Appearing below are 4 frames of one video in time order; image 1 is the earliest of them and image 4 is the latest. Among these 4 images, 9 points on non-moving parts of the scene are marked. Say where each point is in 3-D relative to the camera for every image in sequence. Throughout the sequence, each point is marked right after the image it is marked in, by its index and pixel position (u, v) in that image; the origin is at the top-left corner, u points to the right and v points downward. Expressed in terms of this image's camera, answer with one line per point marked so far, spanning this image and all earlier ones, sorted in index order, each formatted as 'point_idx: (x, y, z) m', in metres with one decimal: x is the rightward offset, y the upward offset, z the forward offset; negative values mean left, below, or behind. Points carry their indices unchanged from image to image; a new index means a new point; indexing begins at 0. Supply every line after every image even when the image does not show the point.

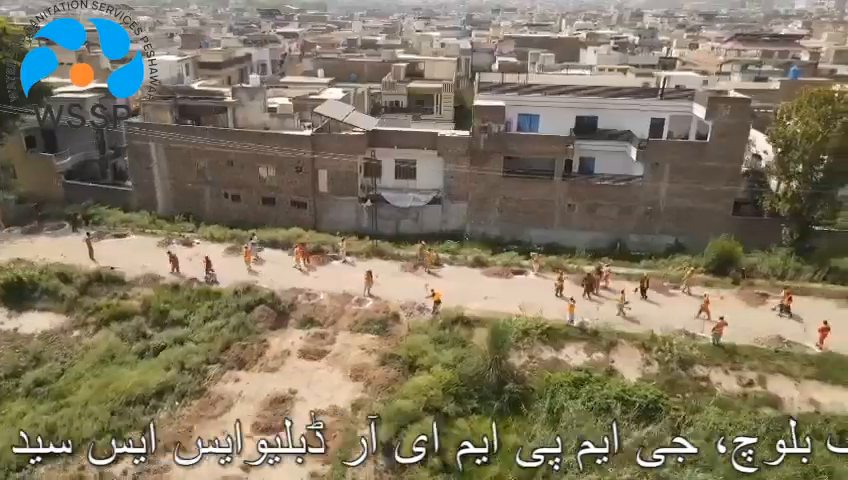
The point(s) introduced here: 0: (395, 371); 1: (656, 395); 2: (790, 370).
0: (-0.9, -4.2, +19.6) m
1: (+7.2, -4.8, +18.6) m
2: (+11.9, -4.3, +19.8) m
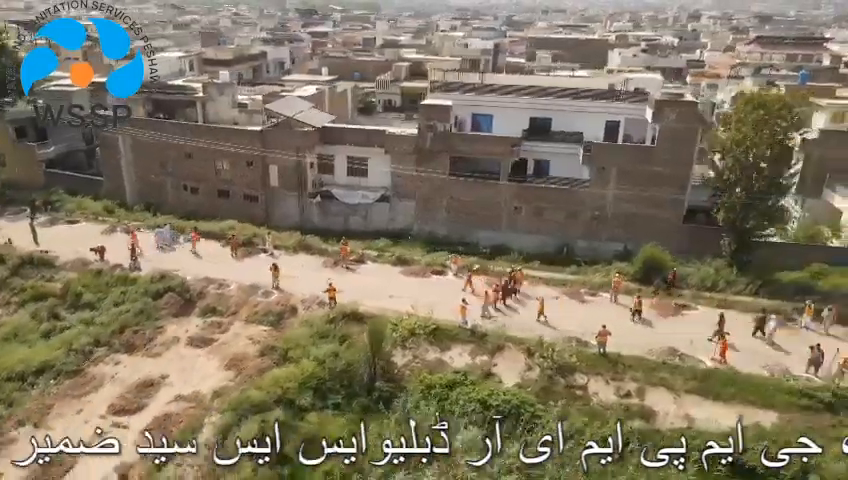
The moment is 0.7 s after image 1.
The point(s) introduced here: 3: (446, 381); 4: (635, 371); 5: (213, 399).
0: (-5.0, -4.0, +19.9) m
1: (+2.9, -4.9, +18.2) m
2: (+7.8, -4.5, +19.1) m
3: (+0.9, -4.3, +18.6) m
4: (+6.8, -4.2, +19.5) m
5: (-6.2, -4.8, +18.1) m
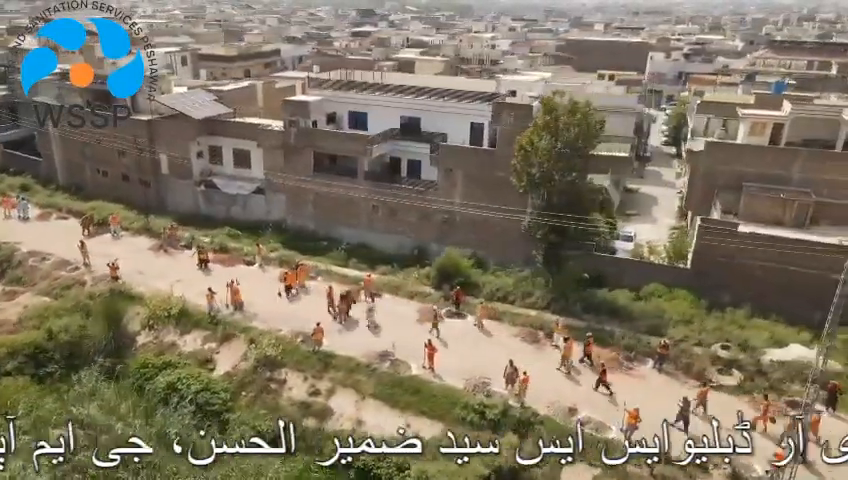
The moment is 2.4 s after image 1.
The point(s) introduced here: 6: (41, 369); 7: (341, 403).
0: (-14.3, -3.2, +21.6) m
1: (-6.8, -4.6, +18.7) m
2: (-1.9, -4.6, +18.8) m
3: (-8.7, -3.9, +19.4) m
4: (-2.8, -4.2, +19.4) m
5: (-15.8, -3.9, +20.1) m
6: (-12.5, -4.2, +20.0) m
7: (-2.5, -5.0, +18.5) m
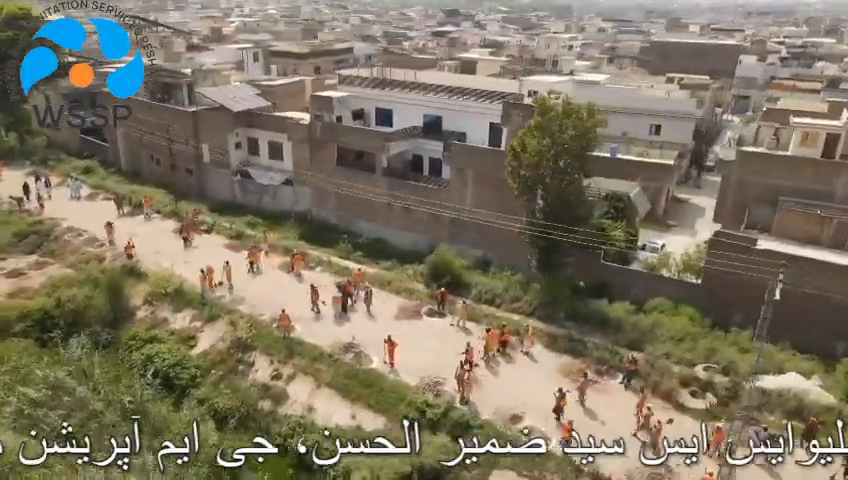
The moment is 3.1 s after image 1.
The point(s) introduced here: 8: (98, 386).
0: (-15.1, -2.2, +23.8) m
1: (-8.2, -4.0, +19.8) m
2: (-3.3, -4.3, +19.2) m
3: (-9.9, -3.2, +20.8) m
4: (-4.0, -3.9, +19.9) m
5: (-16.8, -2.8, +22.5) m
6: (-13.5, -3.3, +21.9) m
7: (-3.9, -4.7, +19.0) m
8: (-9.8, -4.4, +18.4) m
